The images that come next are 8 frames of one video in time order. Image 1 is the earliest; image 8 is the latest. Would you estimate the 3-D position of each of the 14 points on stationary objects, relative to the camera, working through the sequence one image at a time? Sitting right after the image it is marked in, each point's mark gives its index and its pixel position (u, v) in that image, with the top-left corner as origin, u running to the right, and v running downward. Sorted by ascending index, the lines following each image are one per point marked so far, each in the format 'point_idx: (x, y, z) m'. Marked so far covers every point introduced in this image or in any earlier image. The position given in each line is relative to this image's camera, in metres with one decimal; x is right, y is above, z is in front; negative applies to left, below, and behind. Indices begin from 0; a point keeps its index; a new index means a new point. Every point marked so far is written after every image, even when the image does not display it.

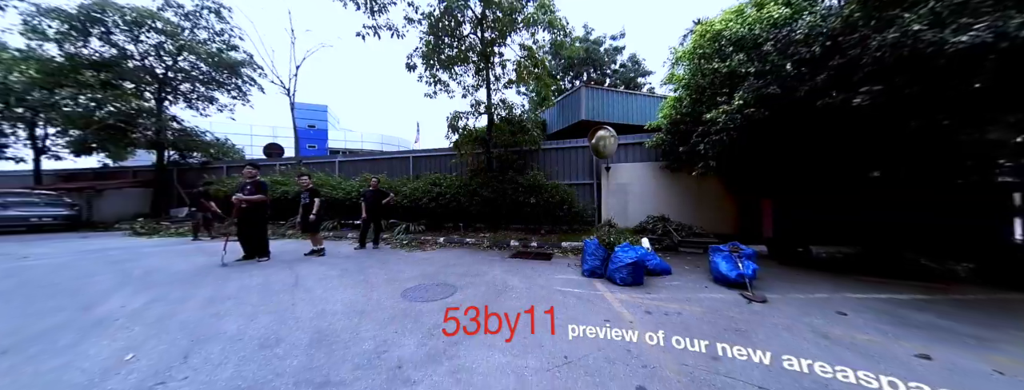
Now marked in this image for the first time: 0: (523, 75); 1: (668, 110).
0: (+0.3, +3.5, +8.1) m
1: (+4.2, +2.3, +7.3) m
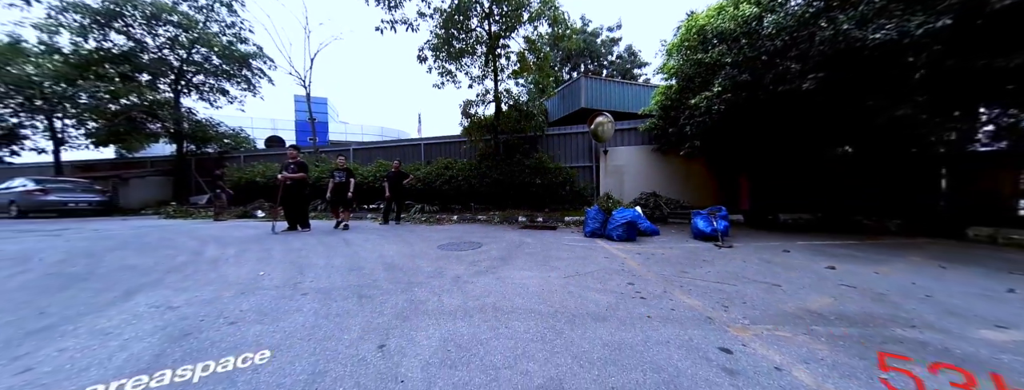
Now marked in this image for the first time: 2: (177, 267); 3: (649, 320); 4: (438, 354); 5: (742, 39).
0: (+0.5, +4.2, +8.8) m
1: (+4.4, +3.0, +8.1) m
2: (-4.2, -0.9, +3.4) m
3: (+1.0, -0.9, +2.0) m
4: (-0.4, -0.9, +1.6) m
5: (+5.1, +3.4, +6.0) m
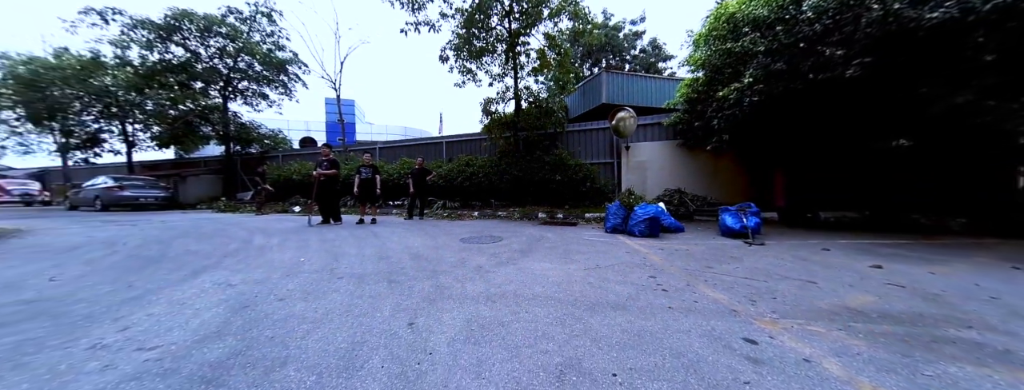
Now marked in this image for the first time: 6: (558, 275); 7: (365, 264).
0: (+1.2, +4.3, +8.8) m
1: (+5.0, +3.1, +7.9) m
2: (-3.9, -0.8, +3.7) m
3: (+1.2, -0.9, +2.0) m
4: (-0.3, -0.9, +1.7) m
5: (+5.5, +3.5, +5.7) m
6: (+0.5, -0.8, +2.8) m
7: (-1.7, -0.8, +3.2) m
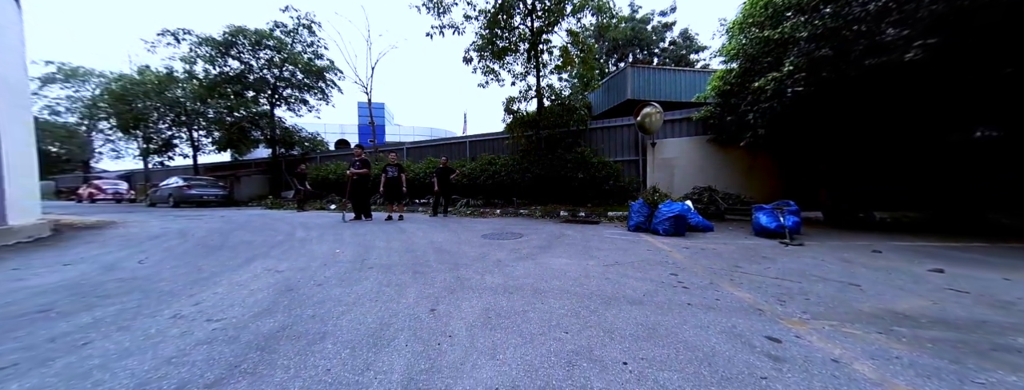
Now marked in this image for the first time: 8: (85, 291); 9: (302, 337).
0: (+1.9, +4.3, +8.7) m
1: (+5.6, +3.1, +7.5) m
2: (-3.6, -0.7, +4.1) m
3: (+1.3, -0.8, +2.0) m
4: (-0.2, -0.8, +1.8) m
5: (+6.0, +3.6, +5.2) m
6: (+0.7, -0.8, +2.8) m
7: (-1.5, -0.8, +3.4) m
8: (-3.5, -0.8, +2.3) m
9: (-1.2, -0.8, +1.6) m
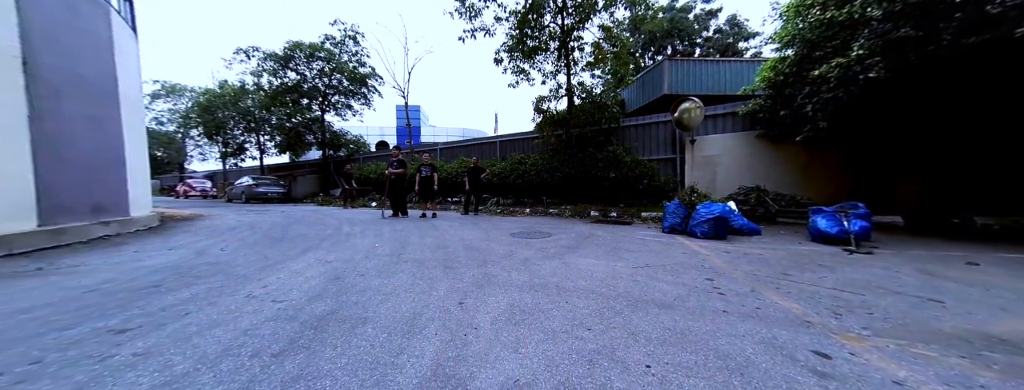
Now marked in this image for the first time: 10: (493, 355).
0: (+2.8, +4.3, +8.5) m
1: (+6.4, +3.1, +6.8) m
2: (-3.2, -0.7, +4.6) m
3: (+1.5, -0.8, +1.9) m
4: (0.0, -0.8, +1.8) m
5: (+6.5, +3.5, +4.6) m
6: (+0.9, -0.8, +2.8) m
7: (-1.2, -0.8, +3.6) m
8: (-3.3, -0.8, +2.7) m
9: (-1.1, -0.8, +1.7) m
10: (-0.1, -0.8, +1.4) m
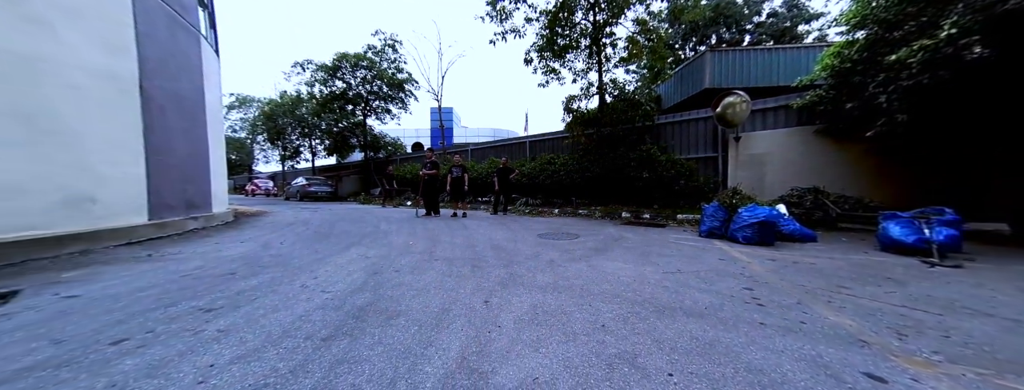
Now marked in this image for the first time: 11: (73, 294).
0: (+3.7, +4.3, +8.2) m
1: (+7.1, +3.0, +6.1) m
2: (-2.7, -0.7, +4.9) m
3: (+1.6, -0.9, +1.8) m
4: (+0.1, -0.8, +1.9) m
5: (+6.9, +3.5, +3.9) m
6: (+1.2, -0.8, +2.7) m
7: (-0.8, -0.8, +3.8) m
8: (-3.0, -0.8, +3.1) m
9: (-0.9, -0.8, +1.9) m
10: (0.0, -0.8, +1.4) m
11: (-3.4, -0.8, +2.1) m
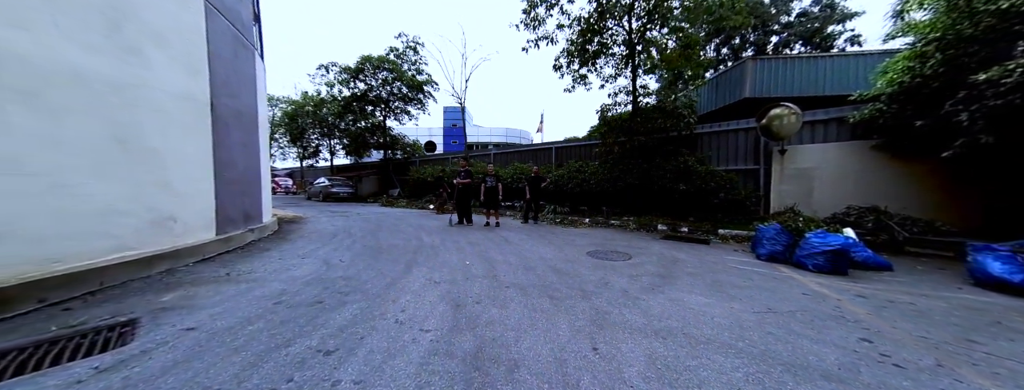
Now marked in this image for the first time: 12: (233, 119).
0: (+4.8, +4.0, +8.0) m
1: (+8.1, +2.6, +5.8) m
2: (-1.8, -1.0, +4.9) m
3: (+2.4, -1.2, +1.7) m
4: (+0.9, -1.2, +1.8) m
5: (+7.9, +3.0, +3.6) m
6: (+2.0, -1.2, +2.6) m
7: (+0.1, -1.1, +3.8) m
8: (-2.2, -1.1, +3.1) m
9: (-0.1, -1.2, +1.9) m
10: (+0.8, -1.2, +1.3) m
11: (-2.6, -1.0, +2.1) m
12: (-5.1, +1.4, +4.9) m
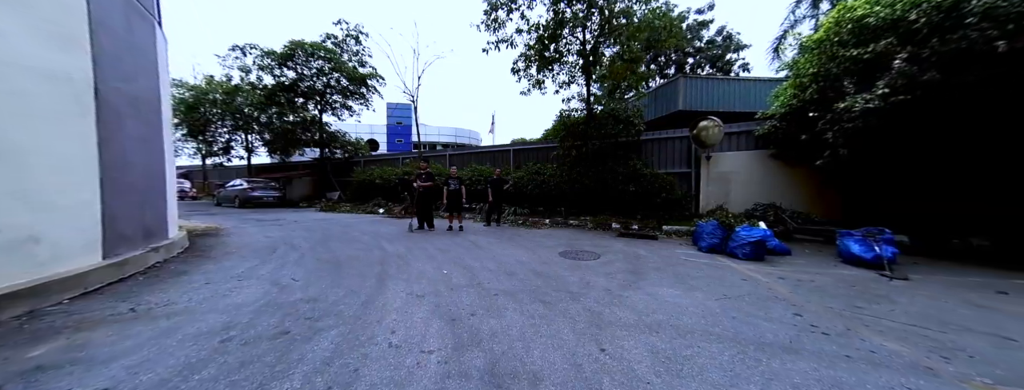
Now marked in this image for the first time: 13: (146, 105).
0: (+3.6, +3.9, +8.8) m
1: (+7.3, +2.6, +7.3) m
2: (-2.2, -1.1, +4.5) m
3: (+2.6, -1.3, +2.1) m
4: (+1.1, -1.2, +2.0) m
5: (+7.5, +3.1, +5.0) m
6: (+2.0, -1.2, +3.0) m
7: (-0.1, -1.2, +3.7) m
8: (-2.2, -1.2, +2.7) m
9: (0.0, -1.2, +1.8) m
10: (+1.0, -1.2, +1.5) m
11: (-2.5, -1.1, +1.6) m
12: (-5.4, +1.2, +3.8) m
13: (-5.8, +1.4, +4.3) m
